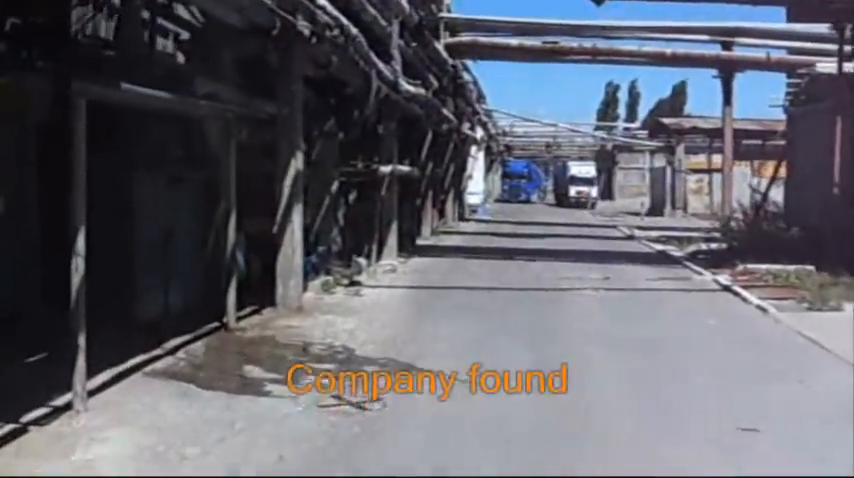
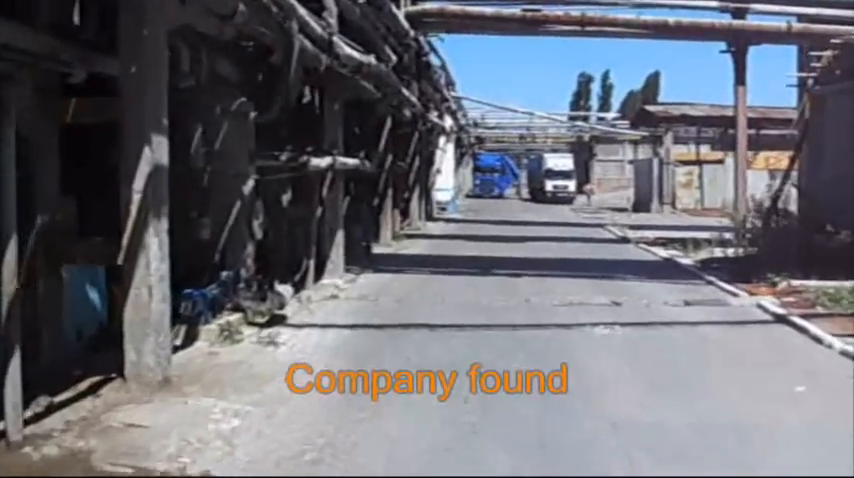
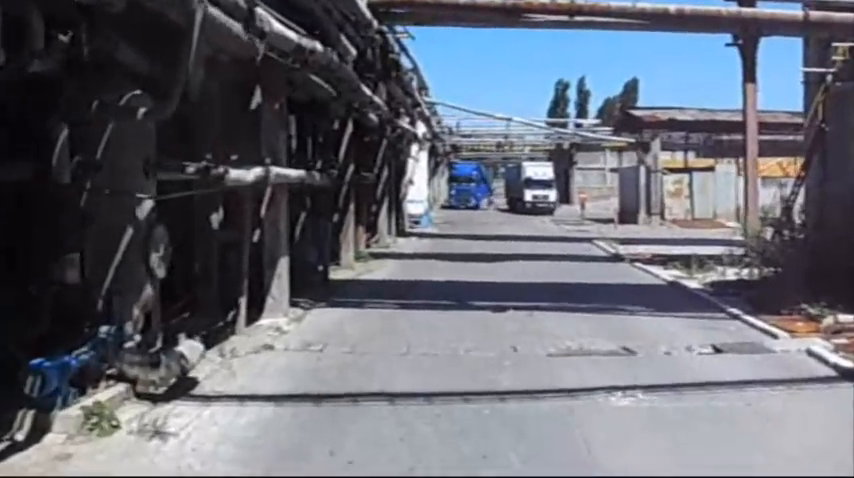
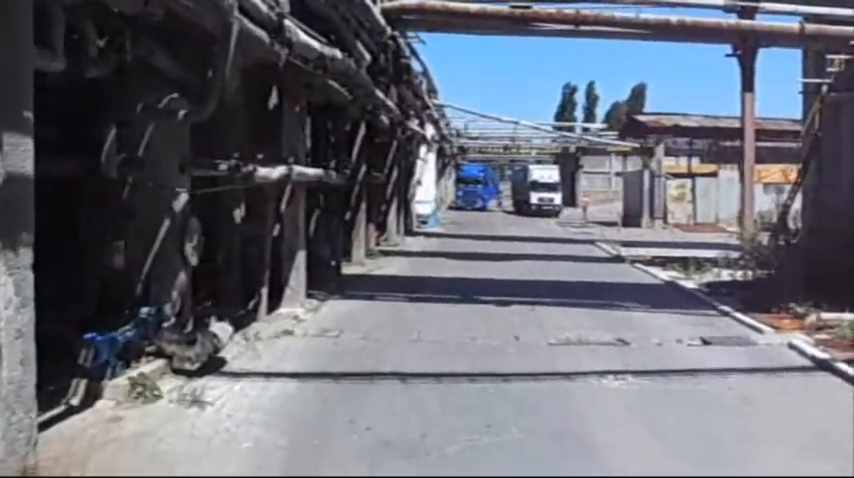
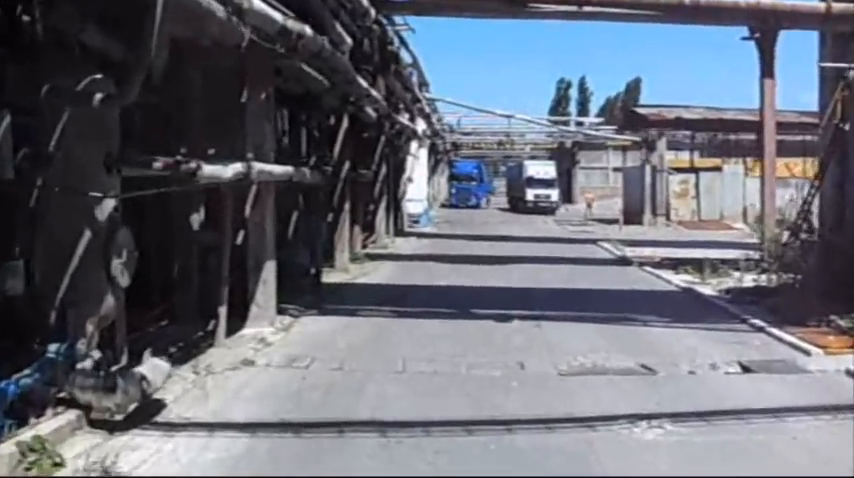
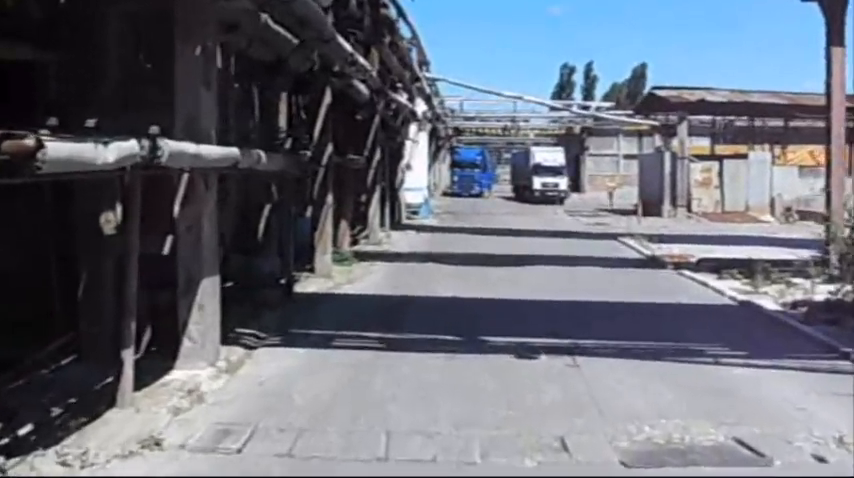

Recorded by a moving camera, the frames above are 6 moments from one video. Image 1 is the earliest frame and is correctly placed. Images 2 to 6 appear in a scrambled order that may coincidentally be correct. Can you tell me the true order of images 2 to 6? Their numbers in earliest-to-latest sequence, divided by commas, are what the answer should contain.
2, 4, 3, 5, 6
